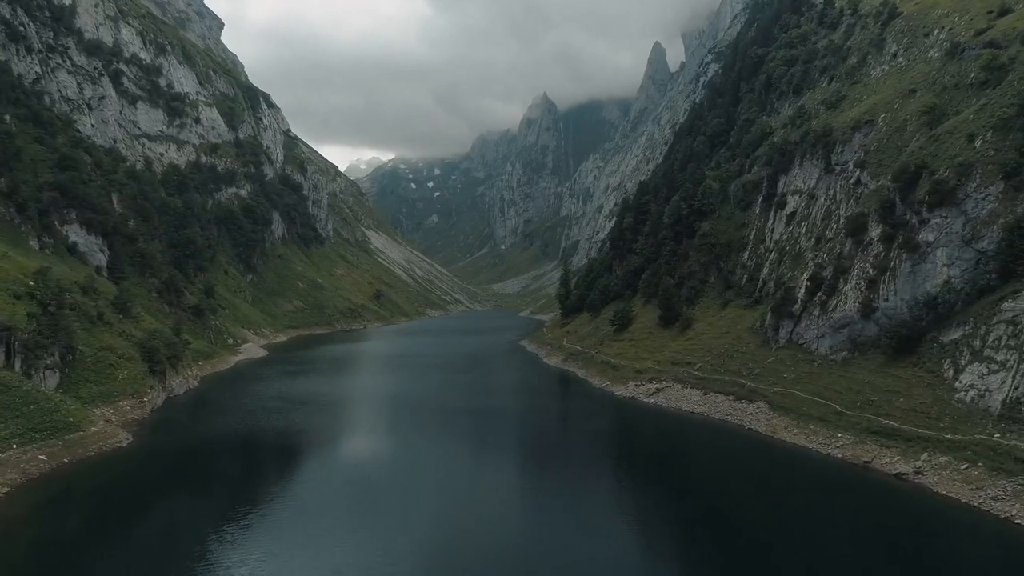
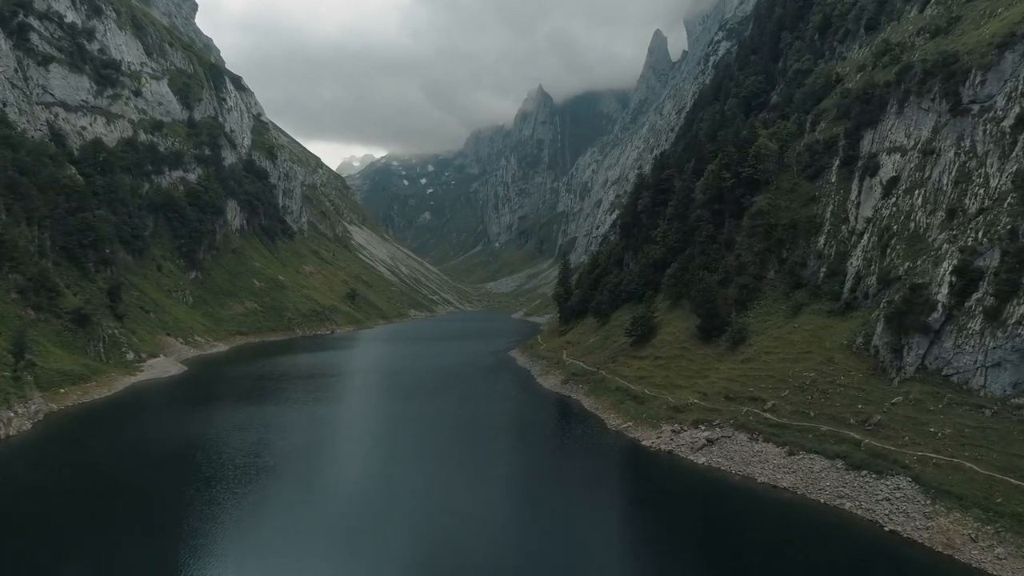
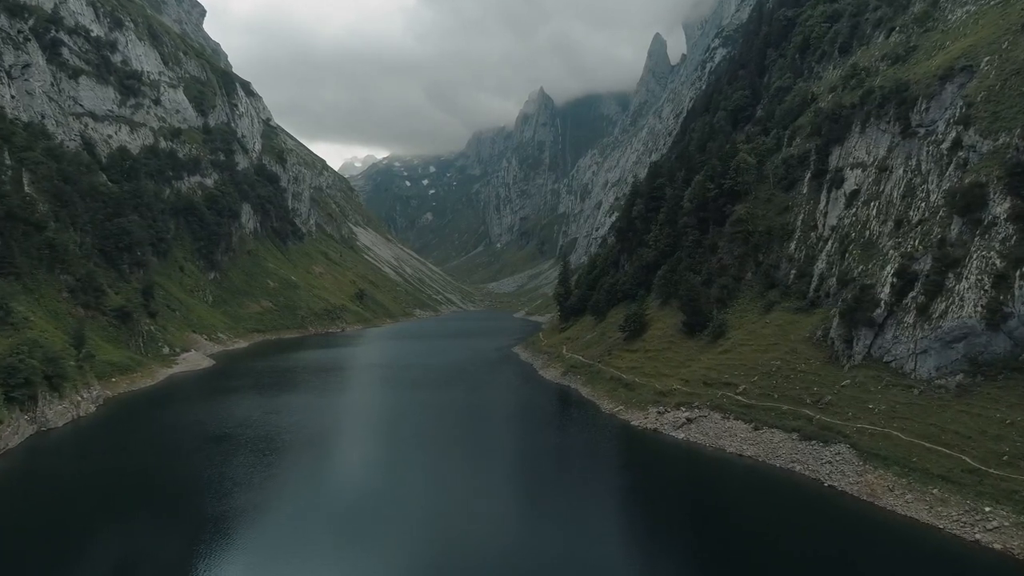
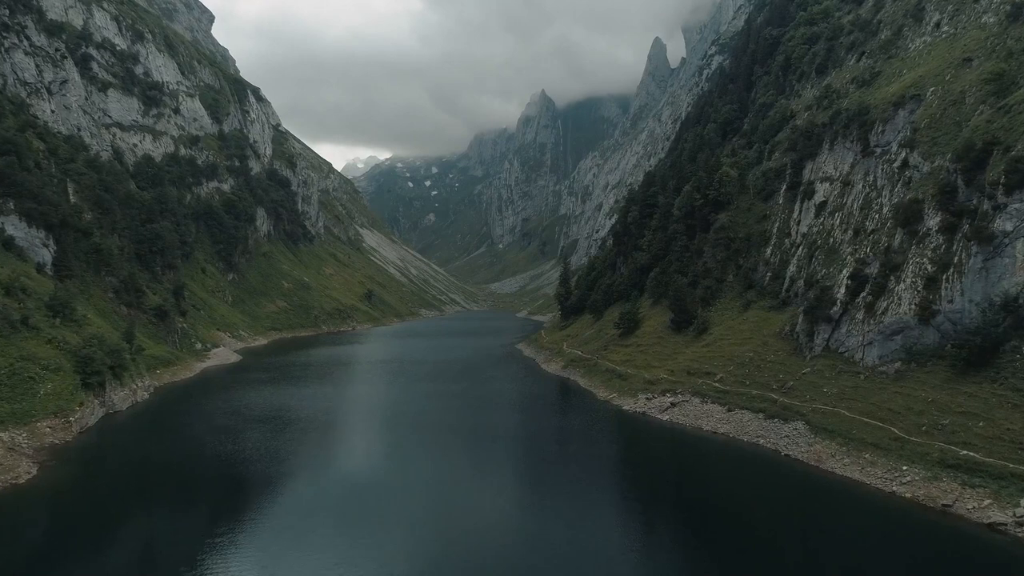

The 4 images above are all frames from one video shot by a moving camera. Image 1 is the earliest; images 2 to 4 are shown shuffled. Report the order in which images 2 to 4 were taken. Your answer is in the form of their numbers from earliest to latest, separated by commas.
4, 3, 2
